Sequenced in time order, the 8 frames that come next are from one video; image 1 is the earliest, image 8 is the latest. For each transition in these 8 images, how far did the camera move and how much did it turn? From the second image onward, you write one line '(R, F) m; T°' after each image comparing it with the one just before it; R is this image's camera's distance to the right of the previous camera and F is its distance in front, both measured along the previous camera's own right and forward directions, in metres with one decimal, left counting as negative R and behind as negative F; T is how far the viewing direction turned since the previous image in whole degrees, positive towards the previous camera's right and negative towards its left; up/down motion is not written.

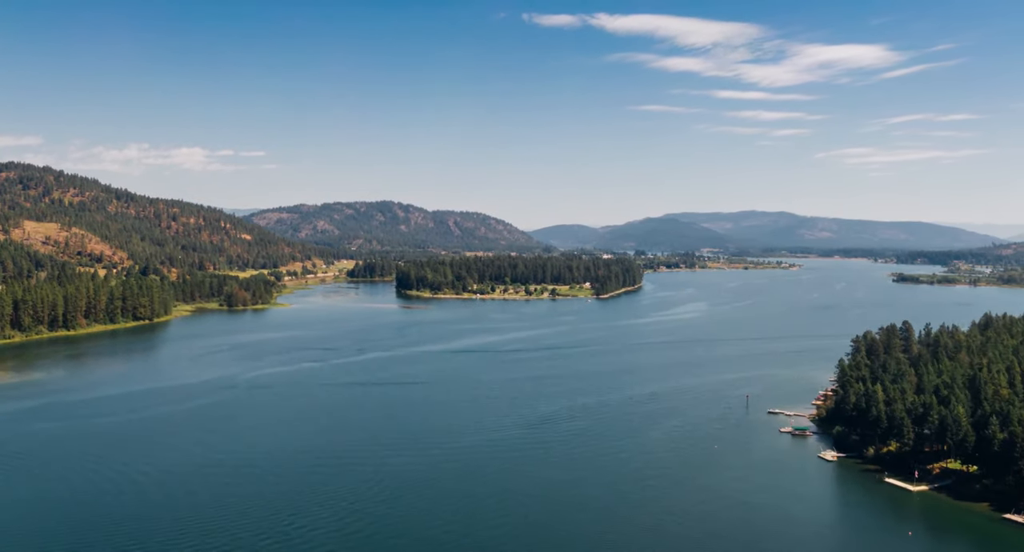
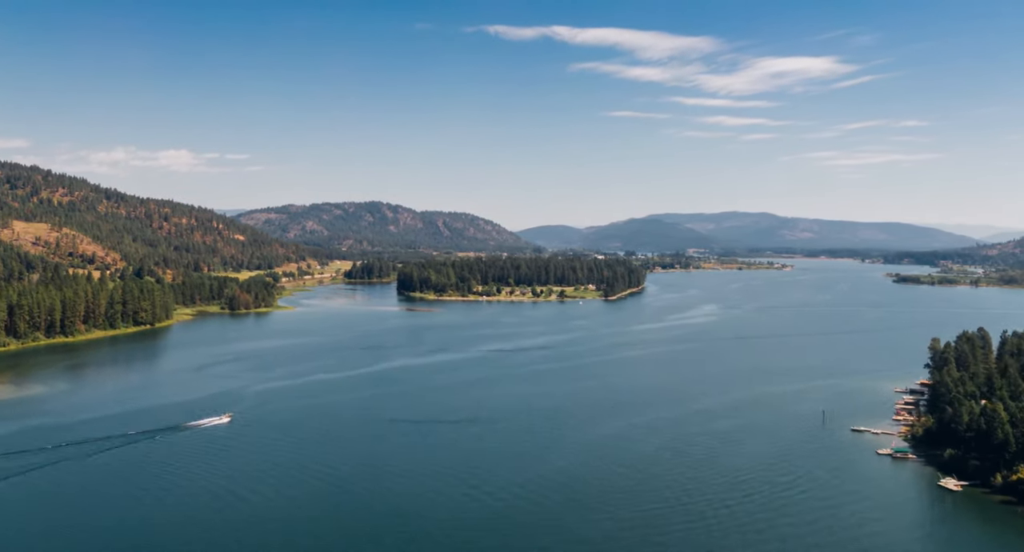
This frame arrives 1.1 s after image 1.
(-2.3, +2.6) m; +1°
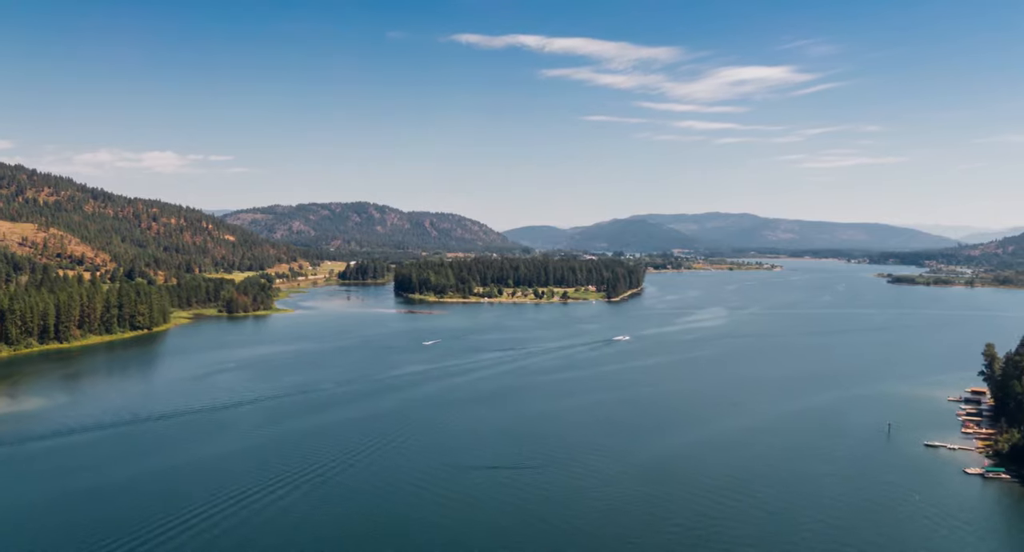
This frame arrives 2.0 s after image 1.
(-1.9, +2.0) m; +1°
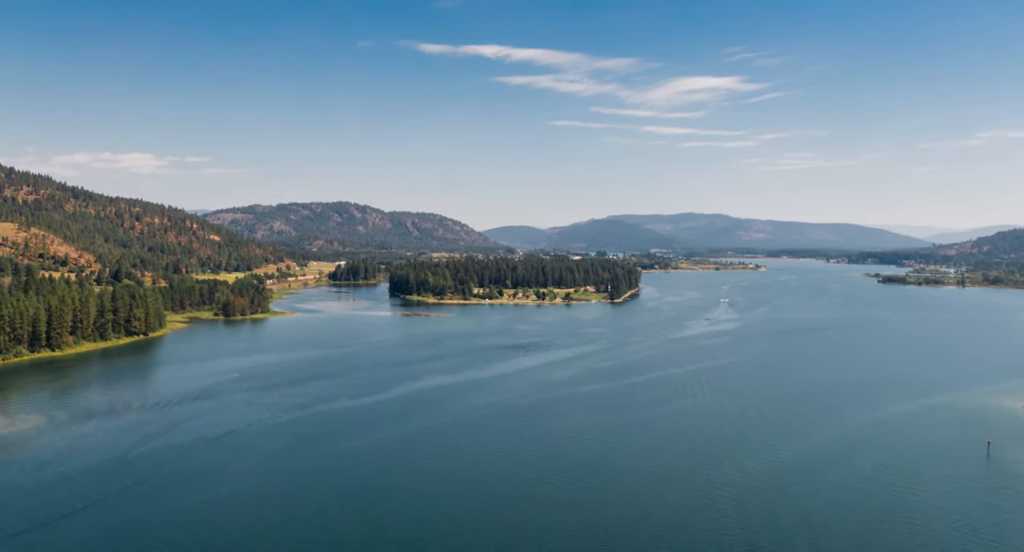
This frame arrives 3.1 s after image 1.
(-2.4, +2.5) m; +1°
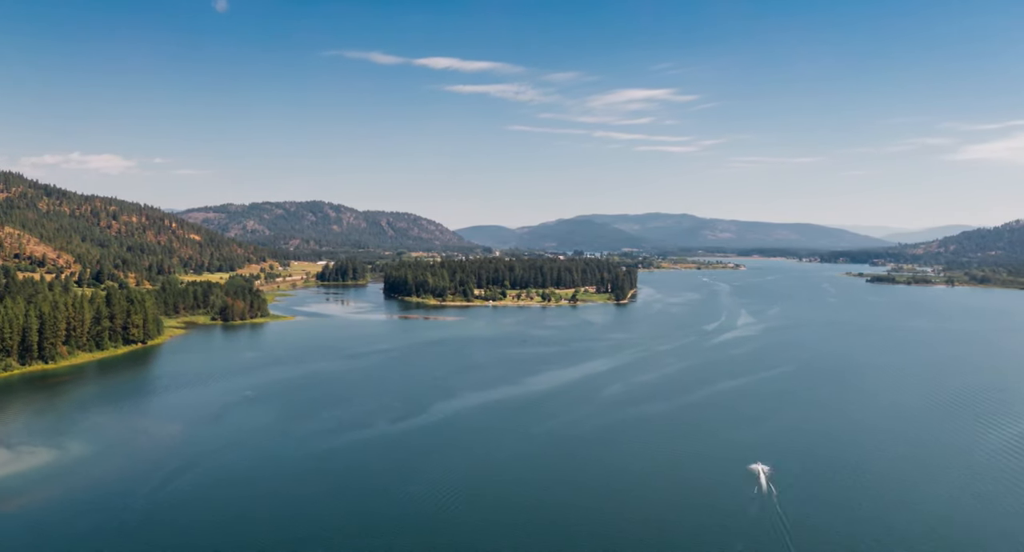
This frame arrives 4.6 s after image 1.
(-3.4, +3.4) m; +2°
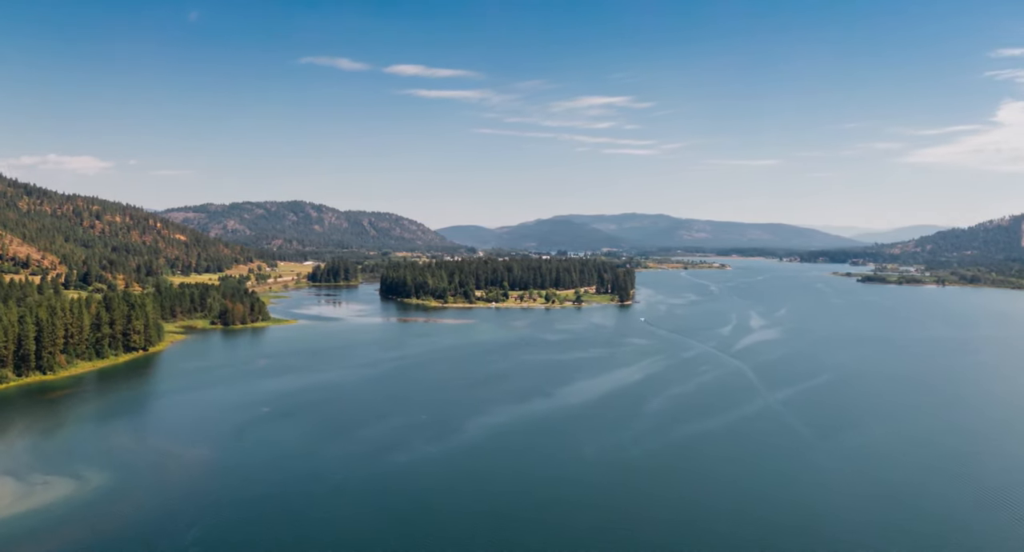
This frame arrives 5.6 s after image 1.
(-2.4, +2.3) m; +1°
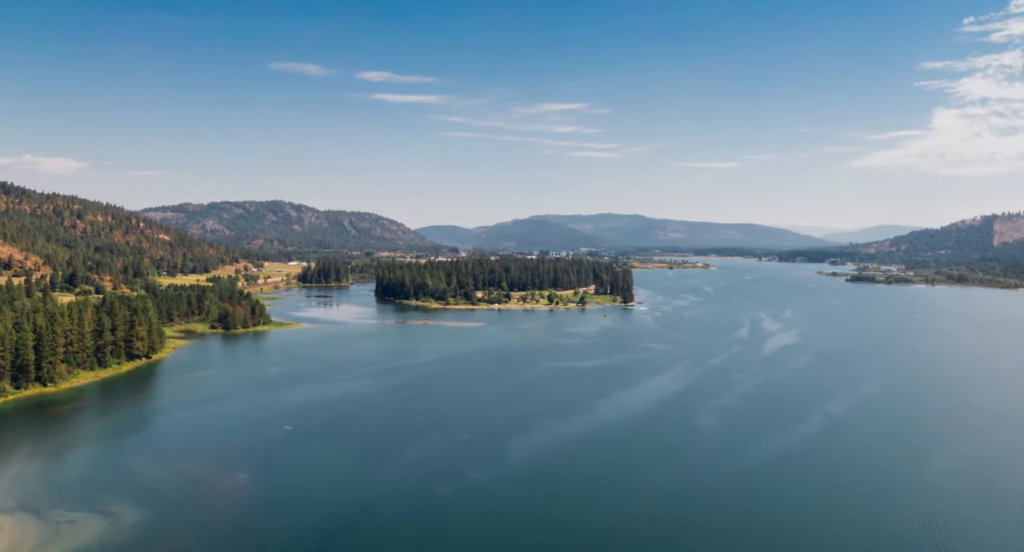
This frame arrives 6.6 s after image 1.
(-2.5, +2.2) m; +1°
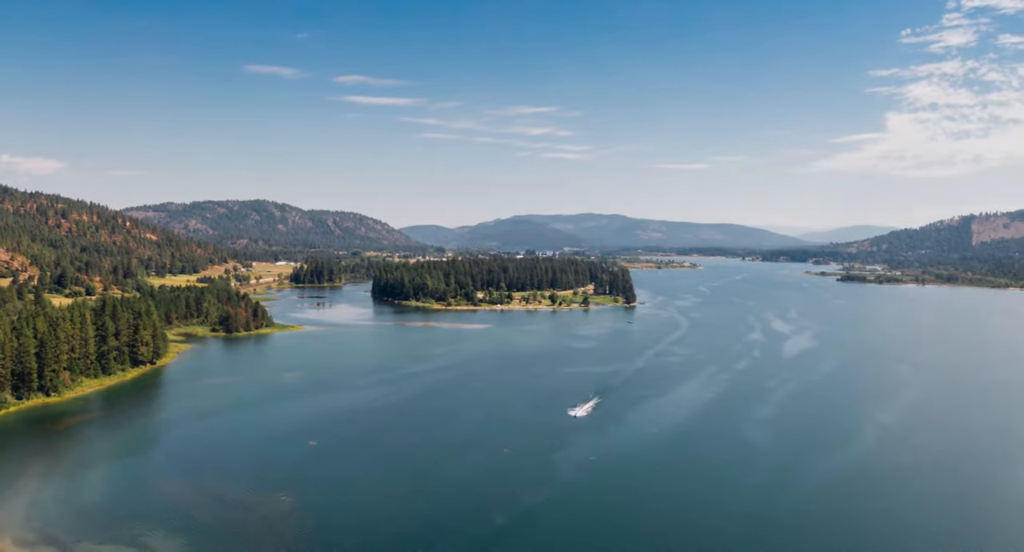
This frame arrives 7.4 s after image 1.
(-2.0, +1.6) m; +1°
